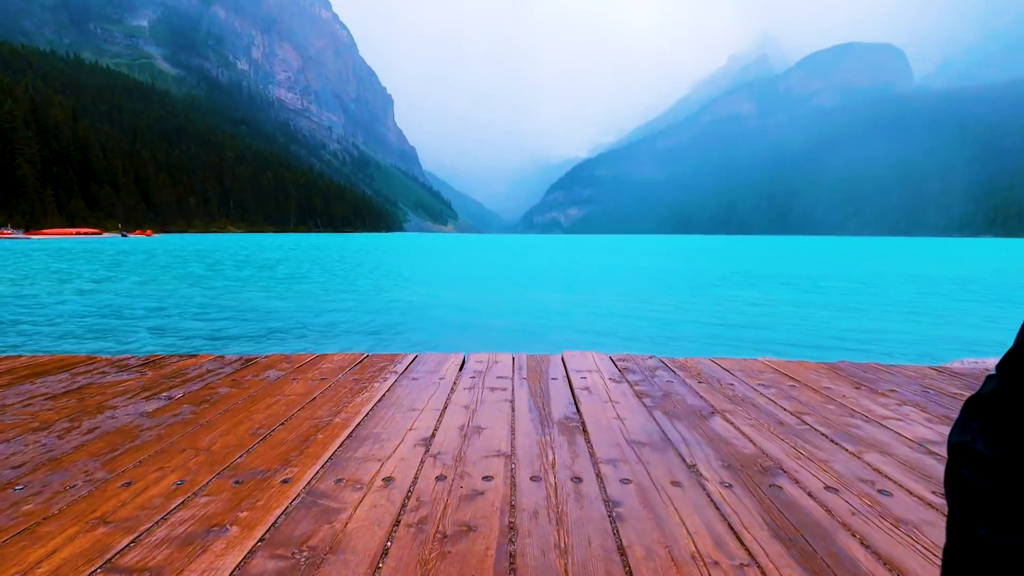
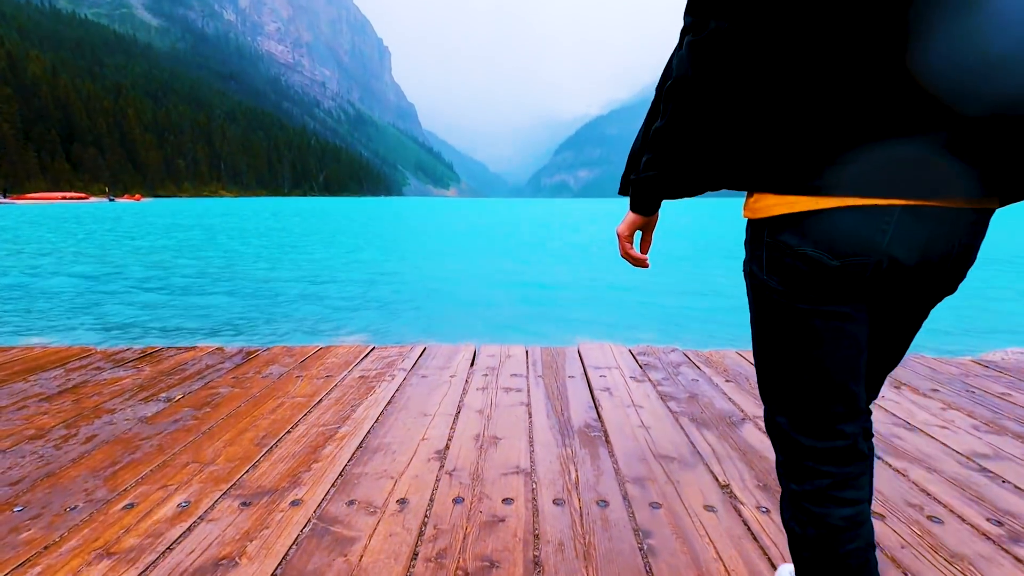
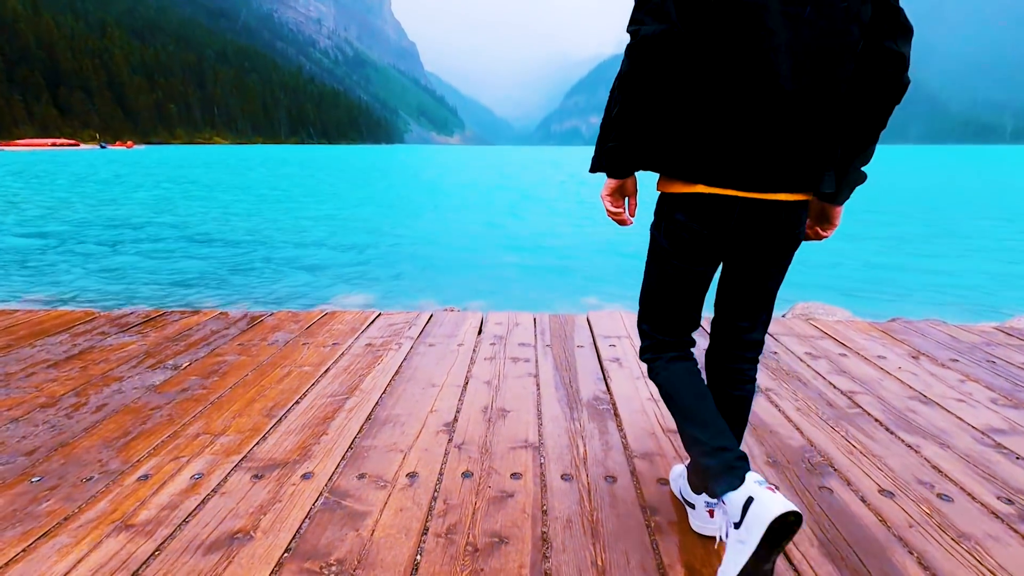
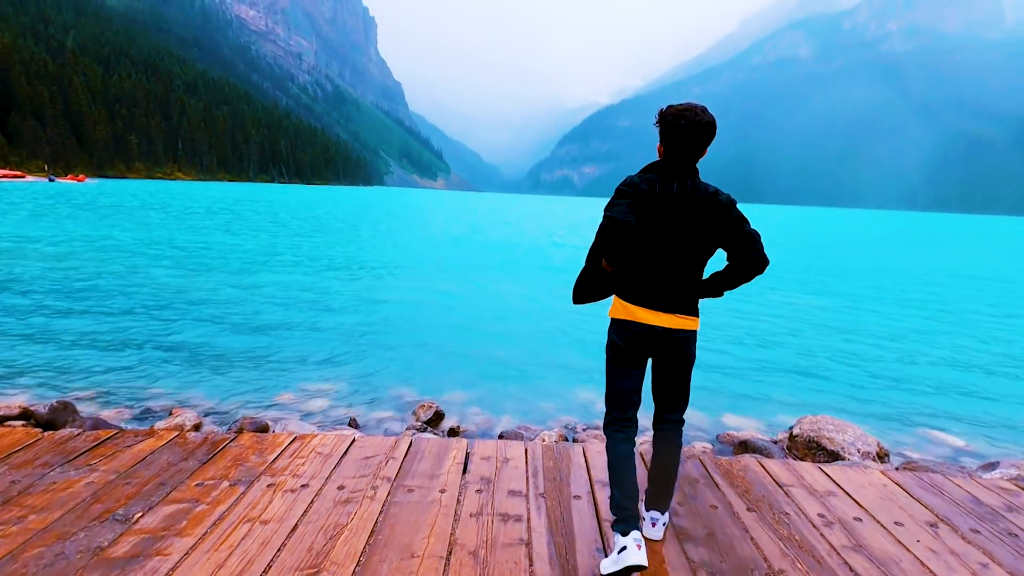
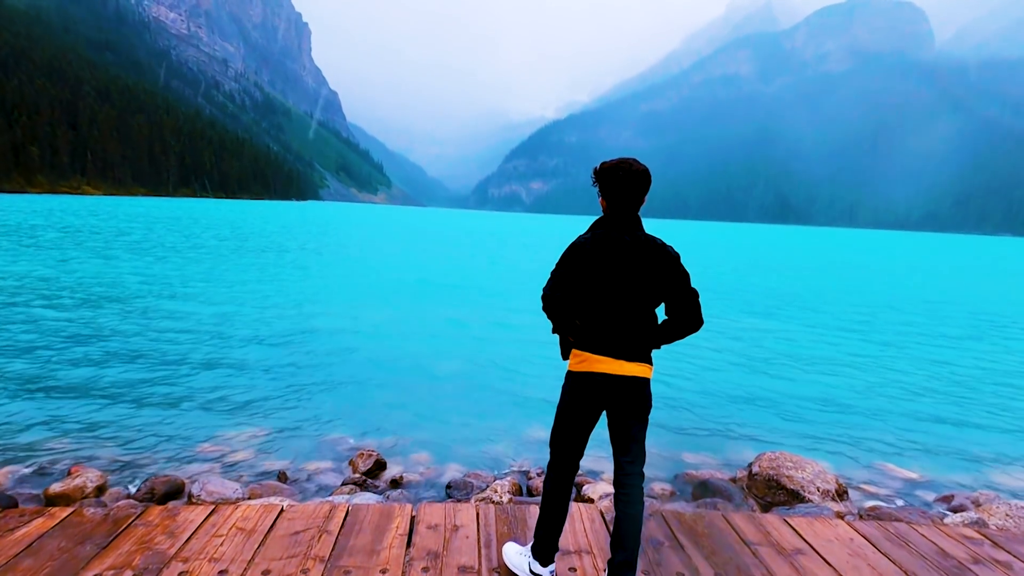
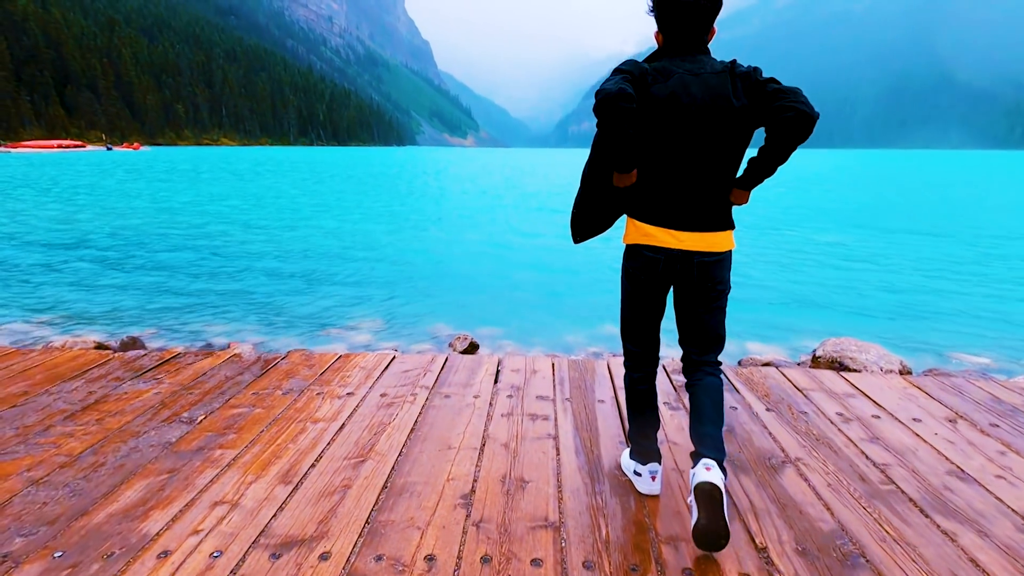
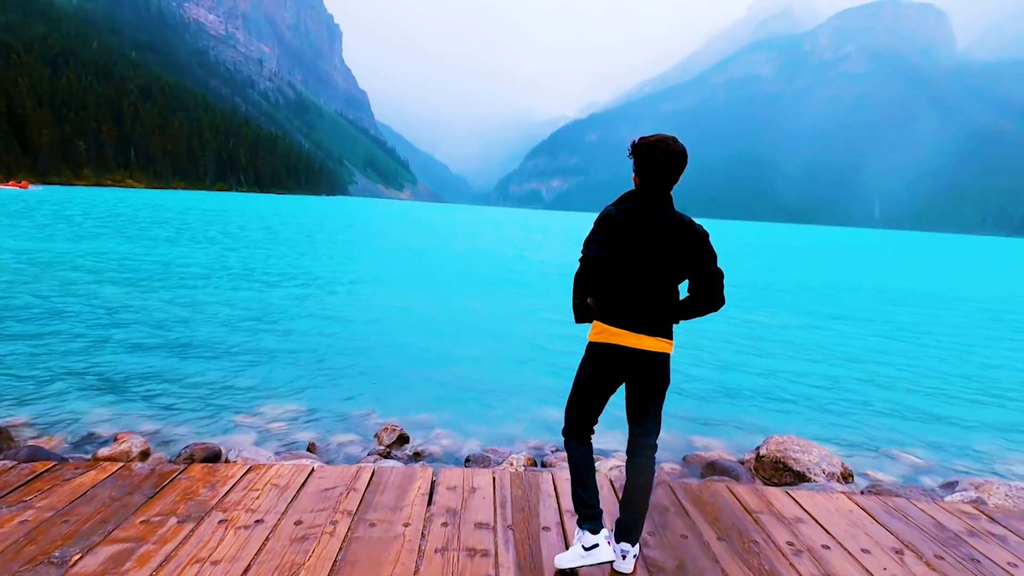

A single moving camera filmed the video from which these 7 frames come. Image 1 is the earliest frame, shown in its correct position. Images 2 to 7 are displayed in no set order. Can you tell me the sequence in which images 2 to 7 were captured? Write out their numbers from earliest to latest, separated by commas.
2, 3, 6, 4, 7, 5
